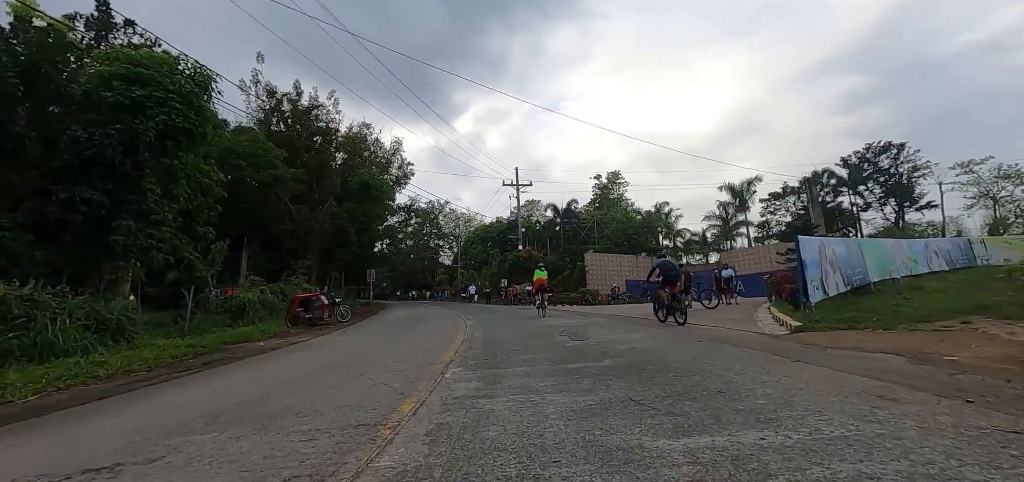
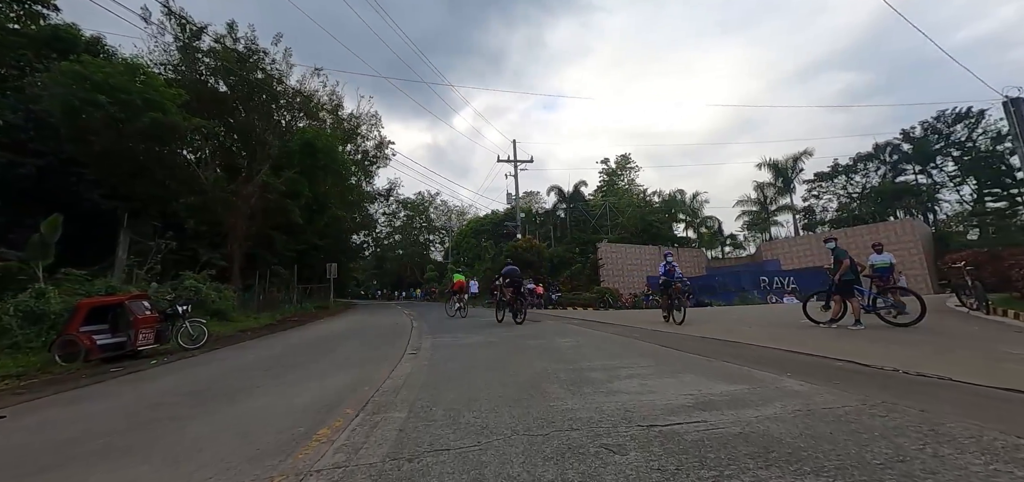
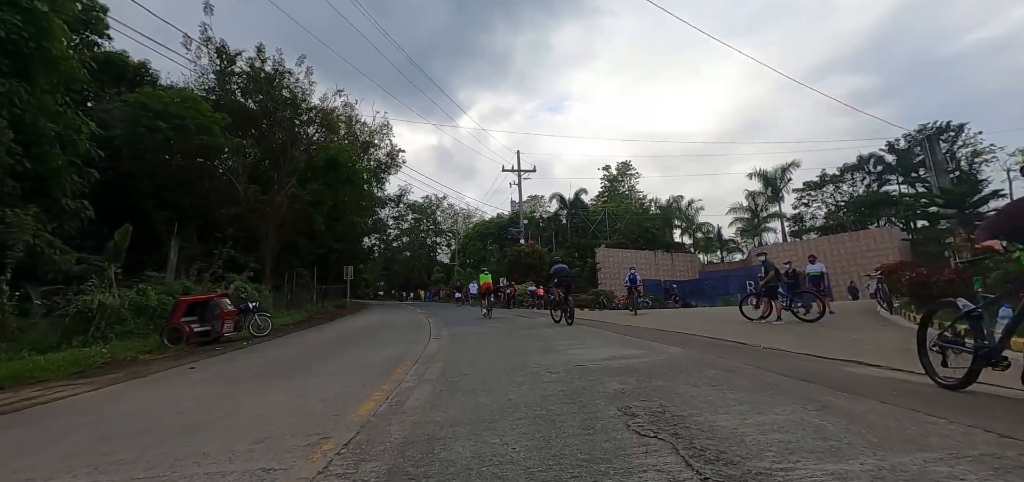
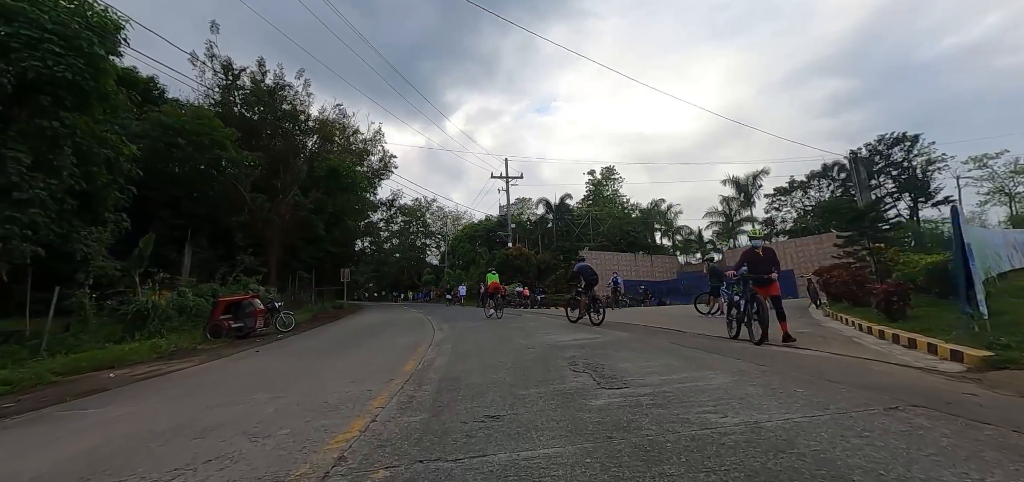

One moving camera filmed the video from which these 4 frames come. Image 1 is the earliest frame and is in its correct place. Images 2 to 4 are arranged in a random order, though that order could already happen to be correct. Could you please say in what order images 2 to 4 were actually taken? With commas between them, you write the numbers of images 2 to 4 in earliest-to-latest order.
4, 3, 2
